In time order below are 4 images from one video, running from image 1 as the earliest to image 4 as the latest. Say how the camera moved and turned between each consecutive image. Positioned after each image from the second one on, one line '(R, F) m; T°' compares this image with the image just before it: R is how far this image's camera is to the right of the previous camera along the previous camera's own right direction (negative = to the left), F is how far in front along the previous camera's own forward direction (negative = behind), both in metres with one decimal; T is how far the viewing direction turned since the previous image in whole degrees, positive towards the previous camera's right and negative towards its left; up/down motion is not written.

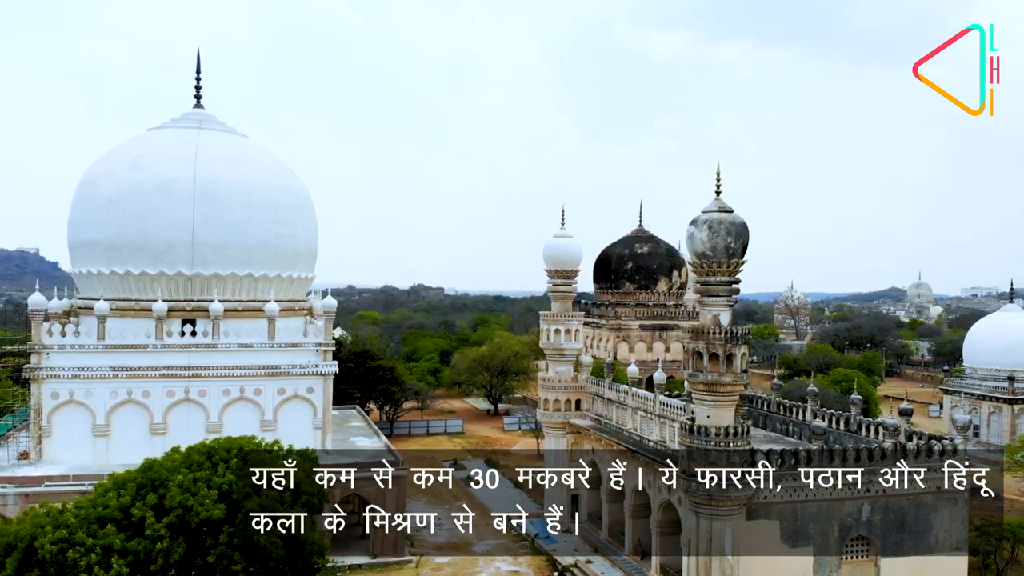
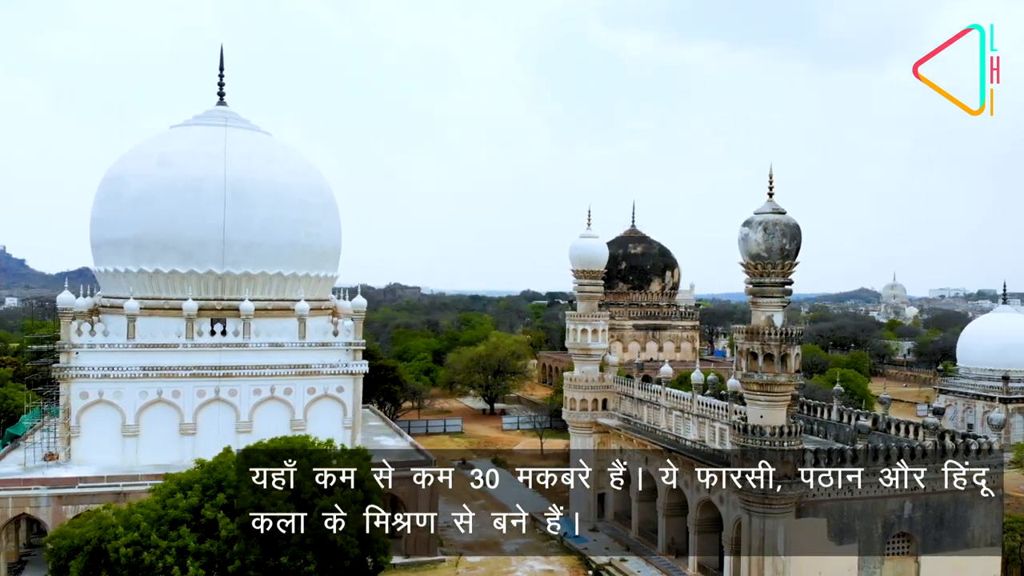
(-1.4, 0.0) m; +2°
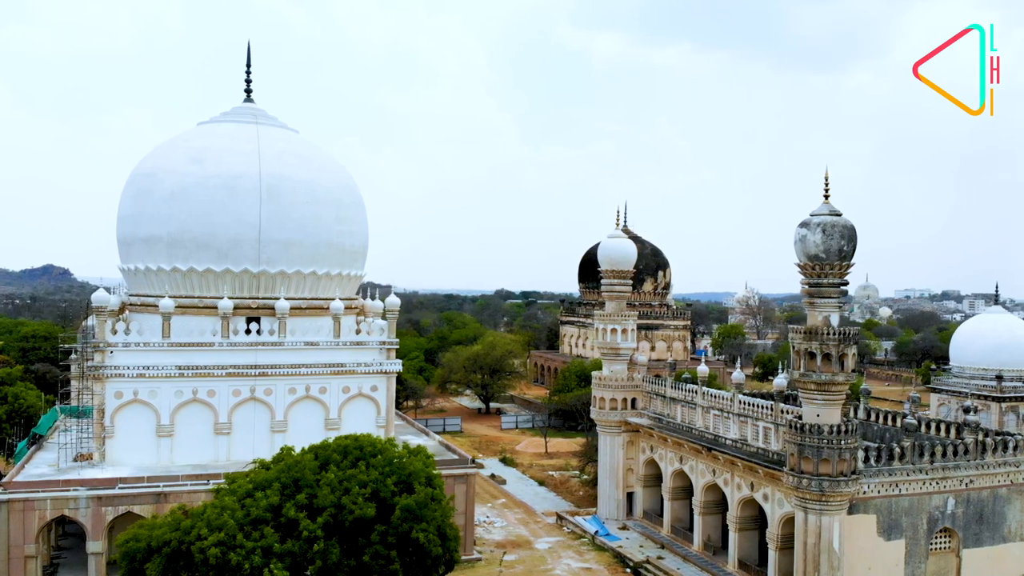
(-1.5, 0.0) m; +2°
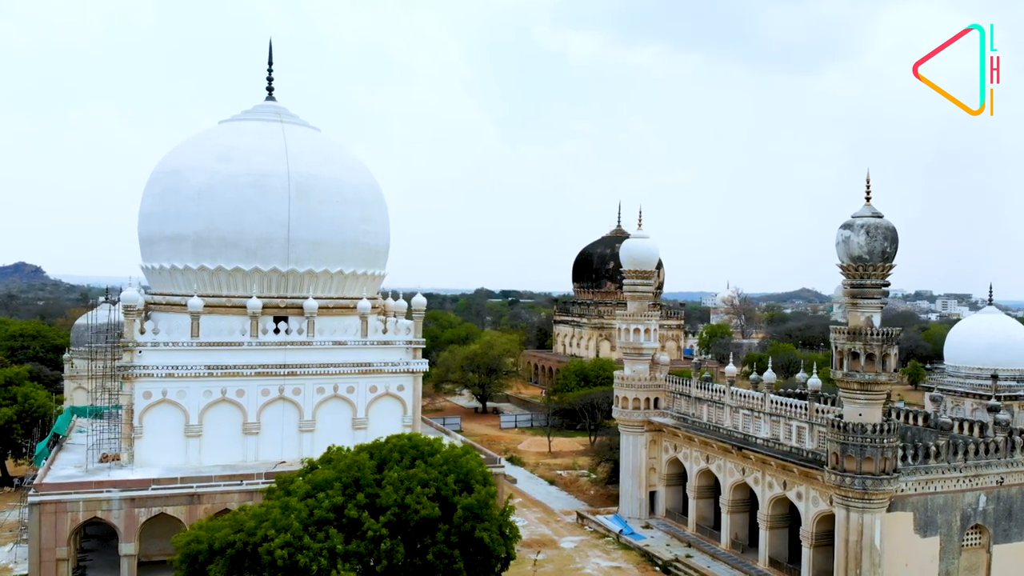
(-1.2, 0.0) m; +1°
